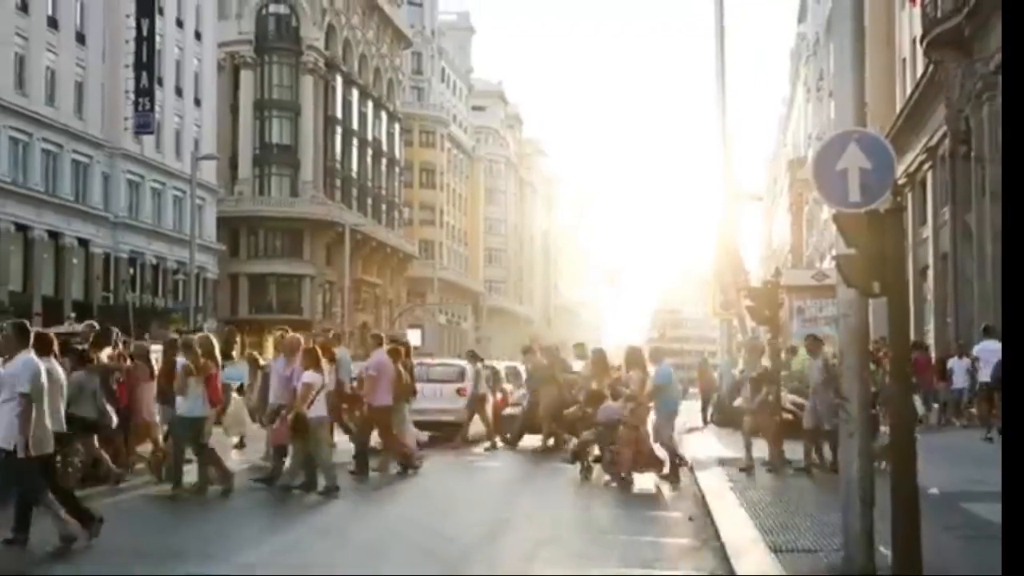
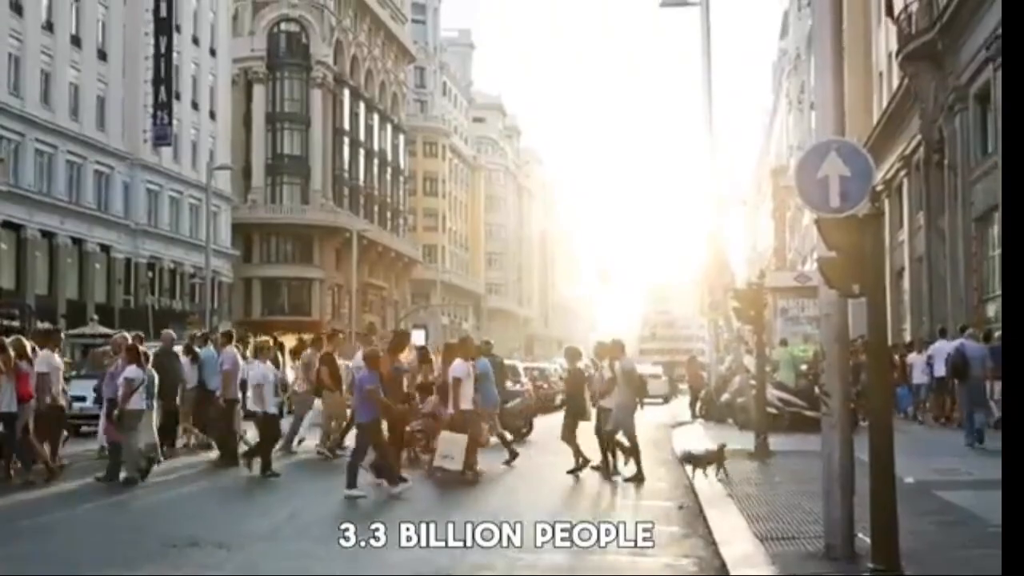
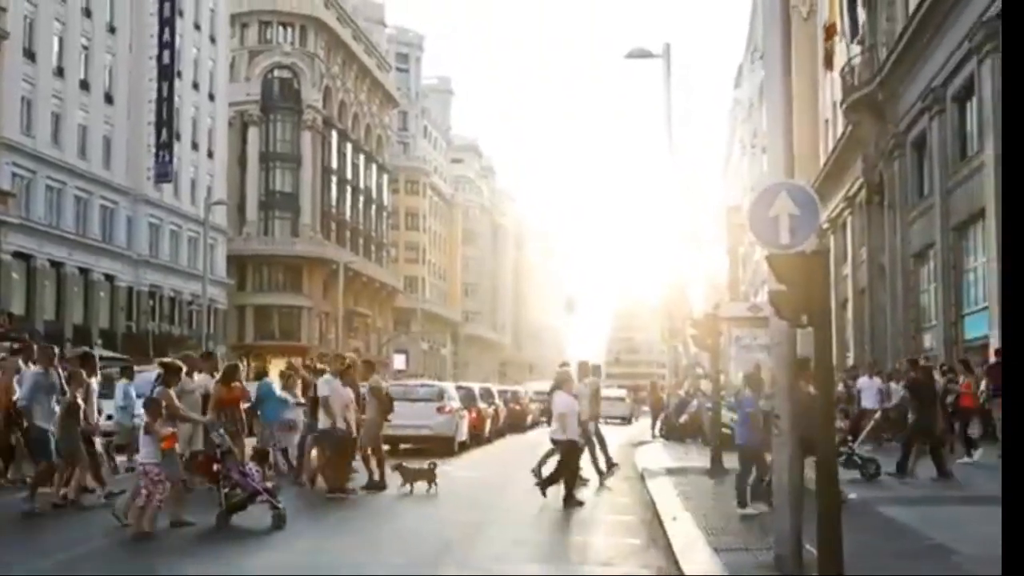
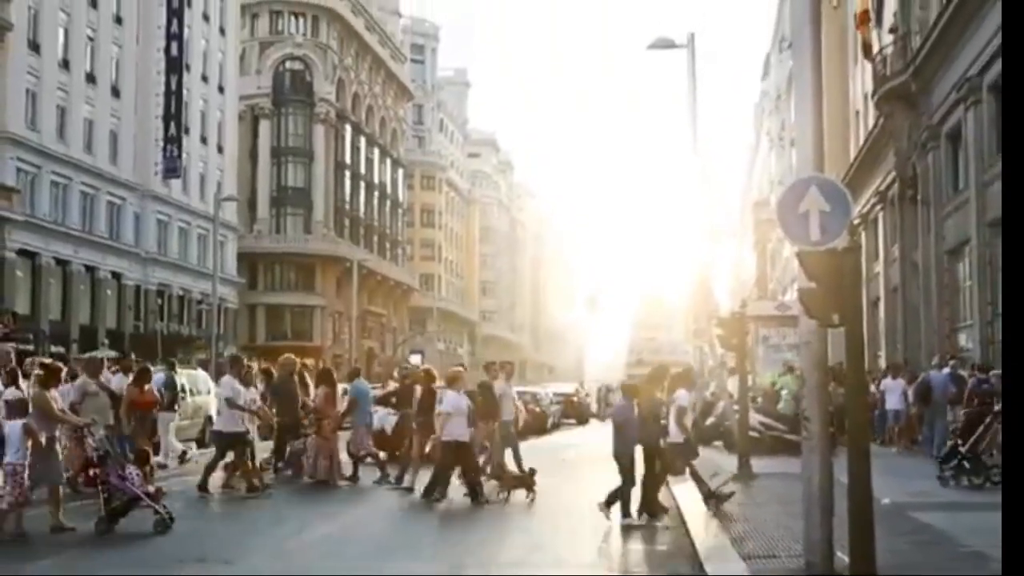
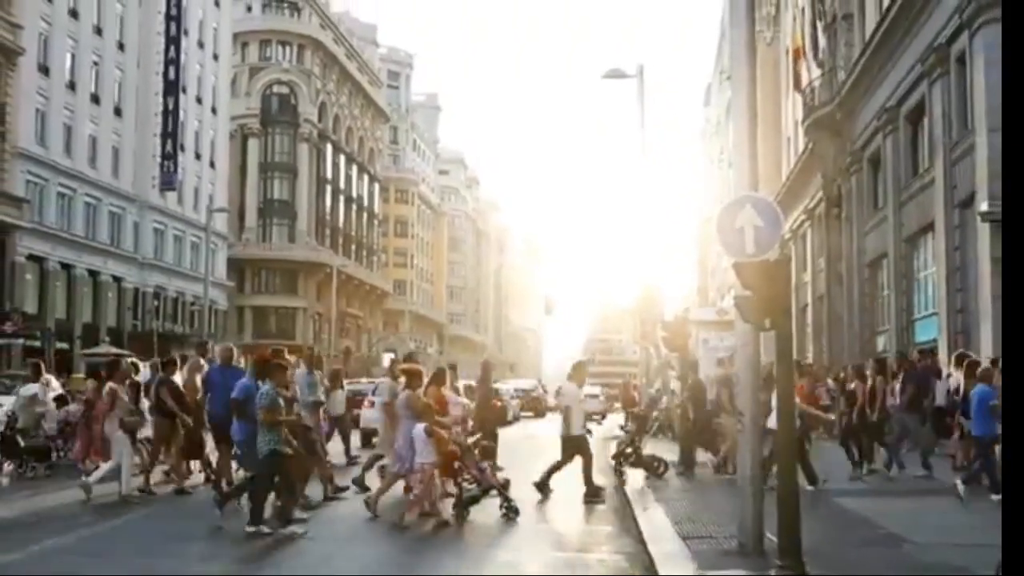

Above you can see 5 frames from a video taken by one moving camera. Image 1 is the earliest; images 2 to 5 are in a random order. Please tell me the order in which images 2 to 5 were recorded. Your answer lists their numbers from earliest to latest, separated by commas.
2, 4, 3, 5
